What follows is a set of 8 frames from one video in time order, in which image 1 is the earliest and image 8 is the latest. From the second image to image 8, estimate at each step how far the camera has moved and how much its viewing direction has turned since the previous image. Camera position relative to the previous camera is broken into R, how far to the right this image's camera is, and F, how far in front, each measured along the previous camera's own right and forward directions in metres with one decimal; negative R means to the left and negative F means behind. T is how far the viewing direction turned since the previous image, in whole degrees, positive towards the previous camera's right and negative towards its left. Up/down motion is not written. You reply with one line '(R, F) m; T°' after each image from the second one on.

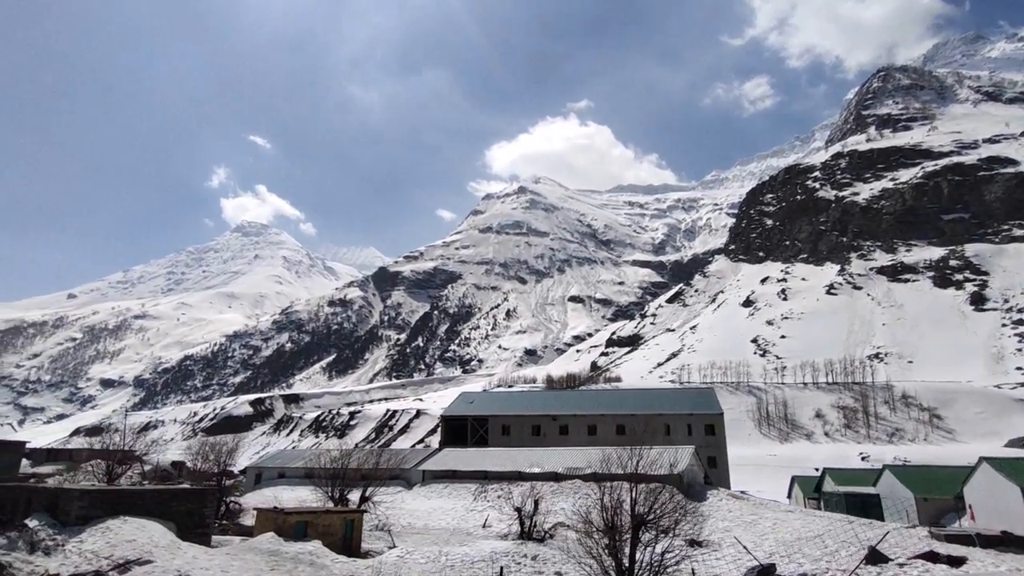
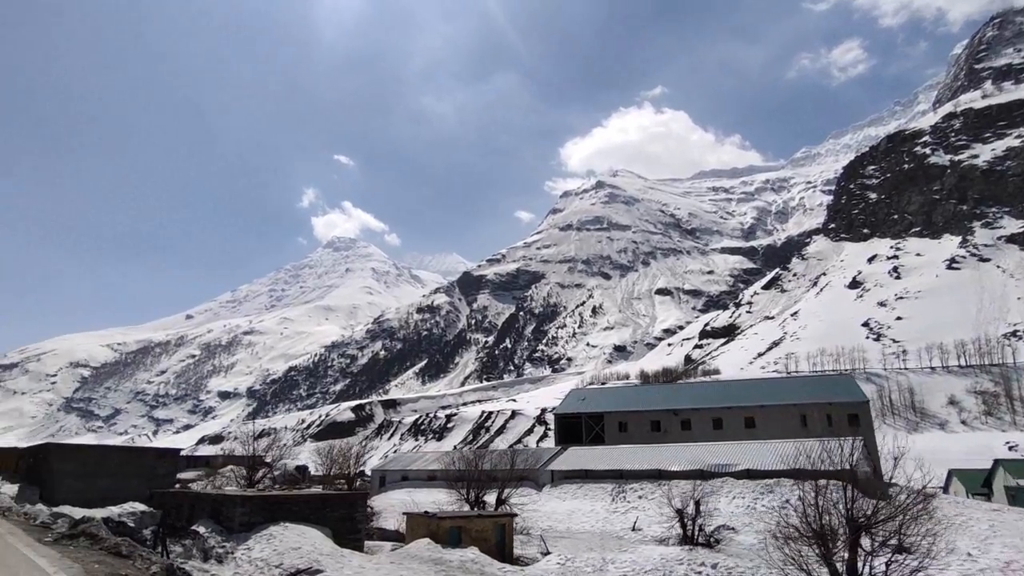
(-1.9, +1.3) m; -8°
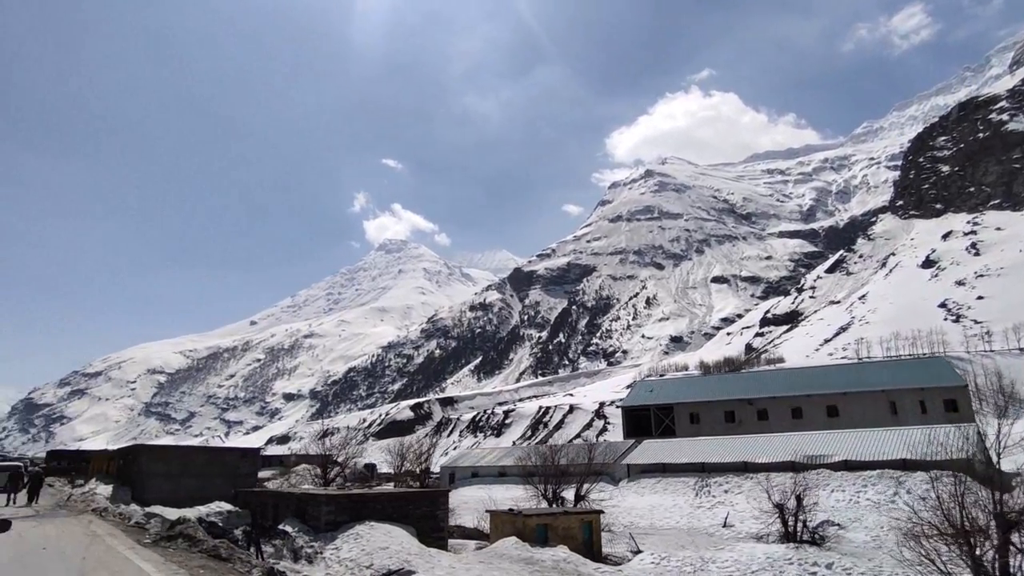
(-0.7, +0.7) m; -5°
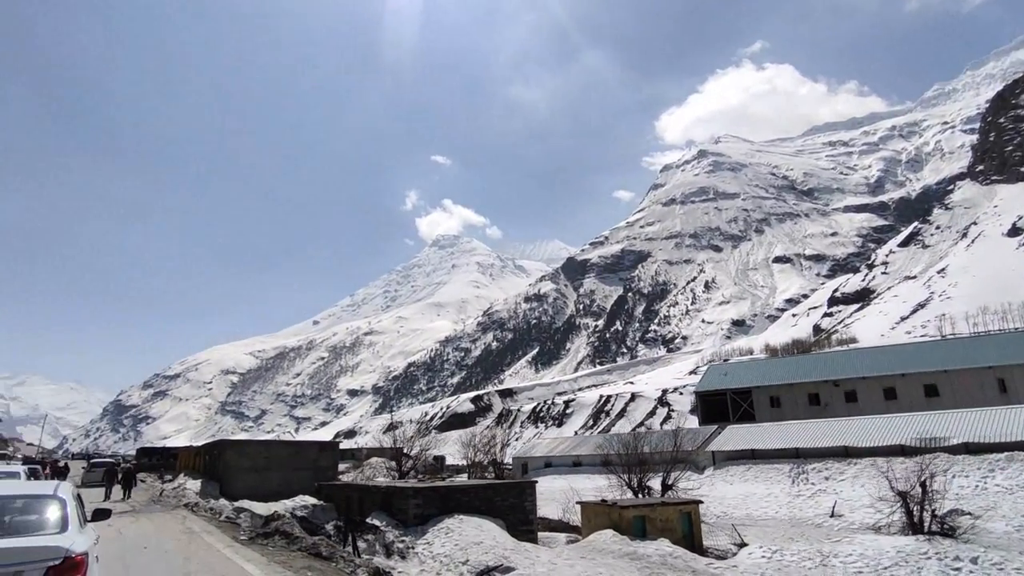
(-0.8, +0.8) m; -5°
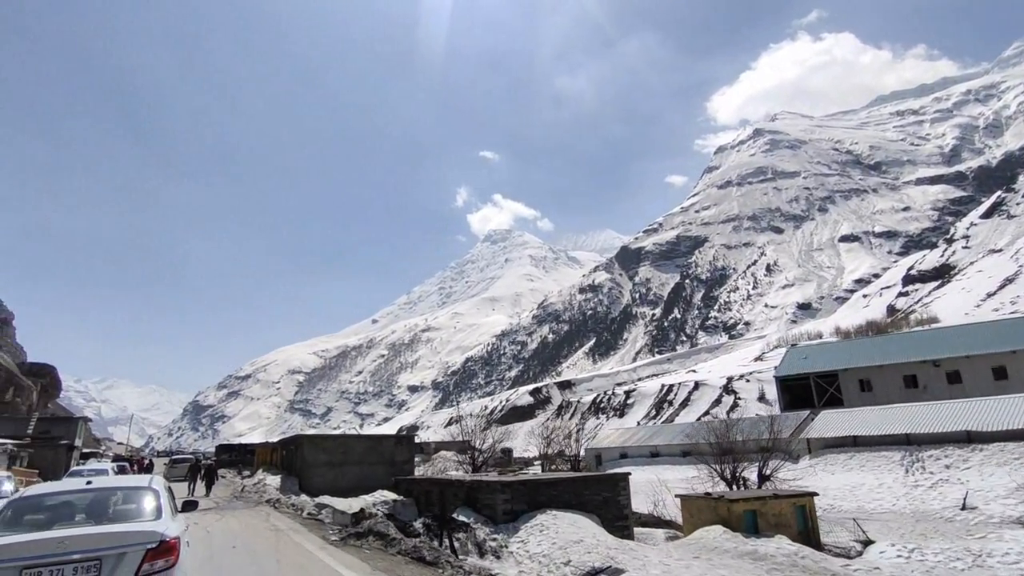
(-0.7, +1.0) m; -5°
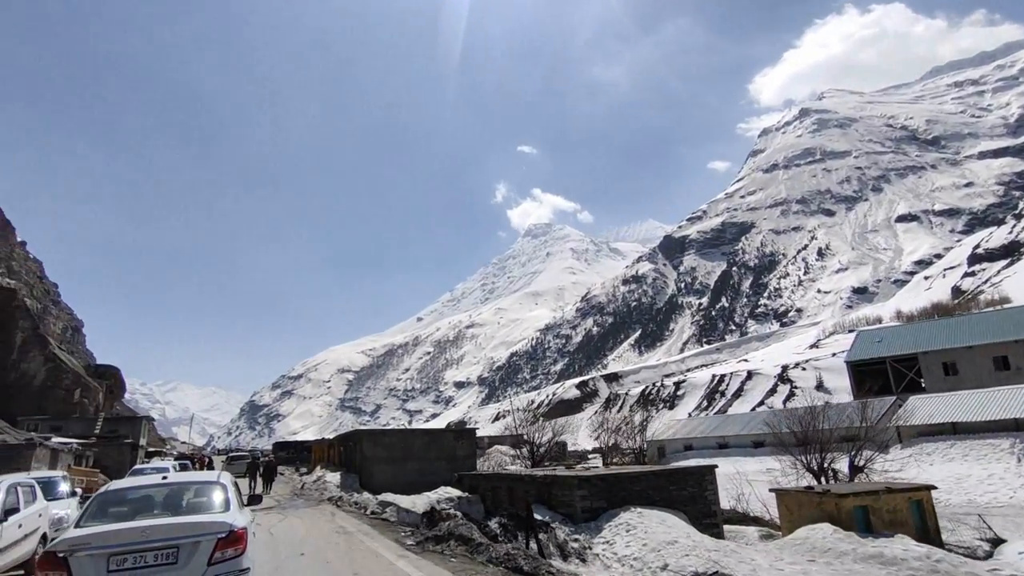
(-0.6, +1.0) m; -4°
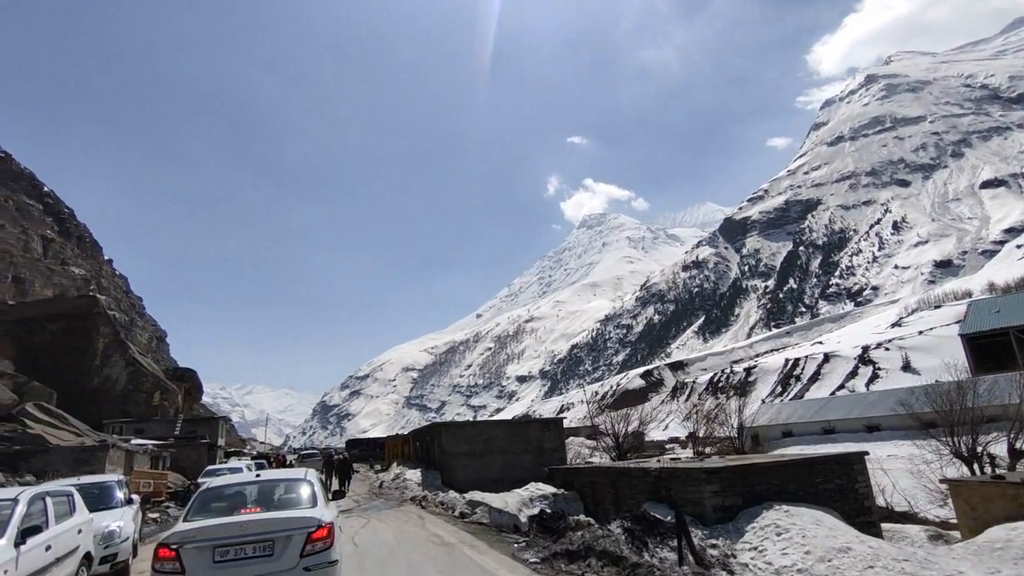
(-0.8, +1.7) m; -5°
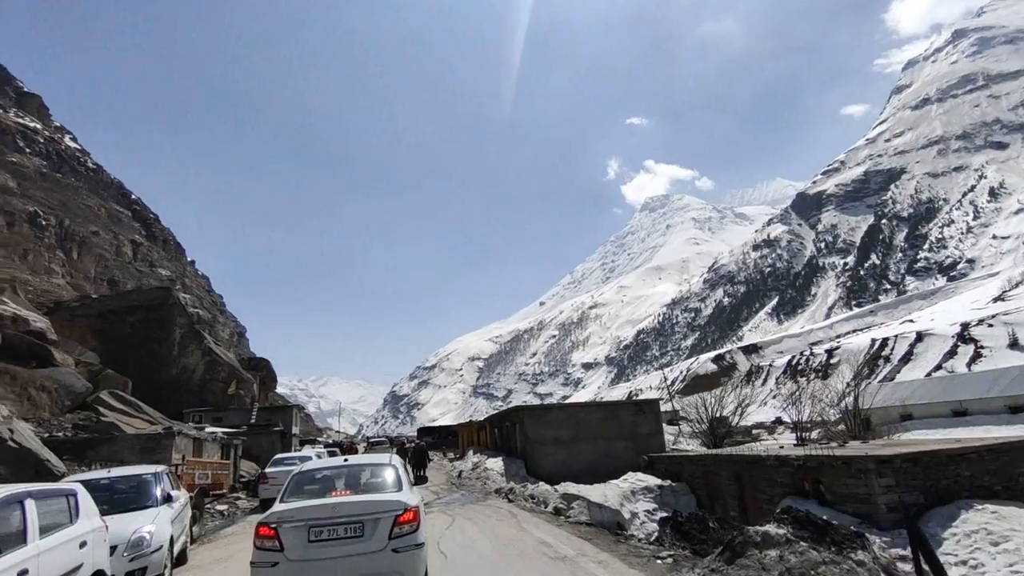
(-0.6, +1.7) m; -6°
